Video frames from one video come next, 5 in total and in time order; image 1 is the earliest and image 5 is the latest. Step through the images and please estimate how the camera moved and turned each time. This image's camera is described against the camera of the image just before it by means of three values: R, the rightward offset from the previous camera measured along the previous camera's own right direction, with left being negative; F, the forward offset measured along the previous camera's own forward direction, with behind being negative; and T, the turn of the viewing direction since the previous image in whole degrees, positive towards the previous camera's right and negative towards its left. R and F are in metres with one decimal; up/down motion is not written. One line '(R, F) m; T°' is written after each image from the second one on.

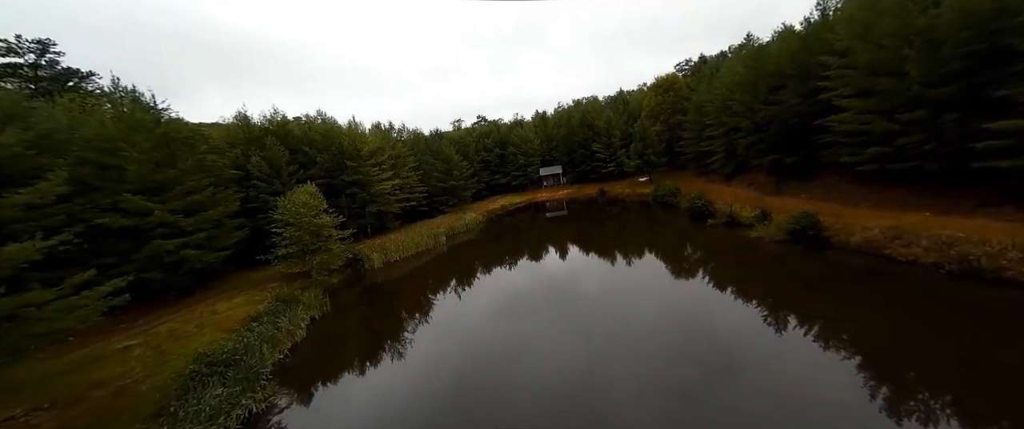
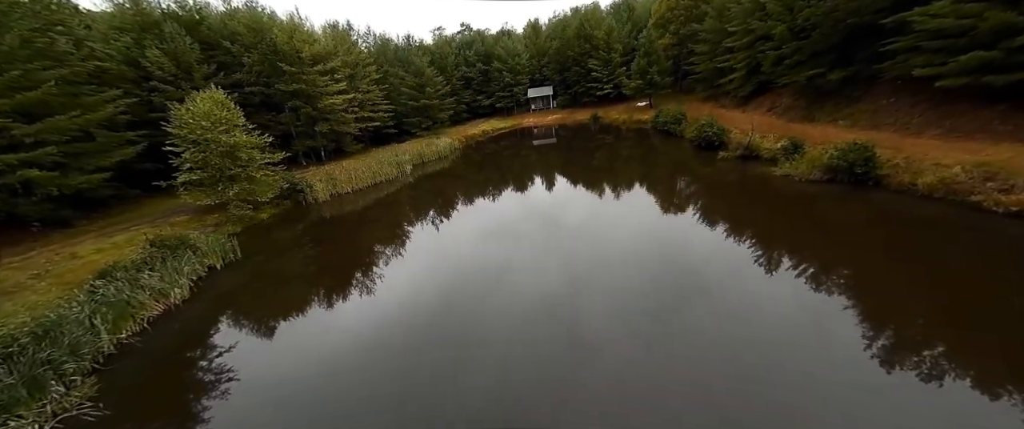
(+1.1, +3.9) m; +2°
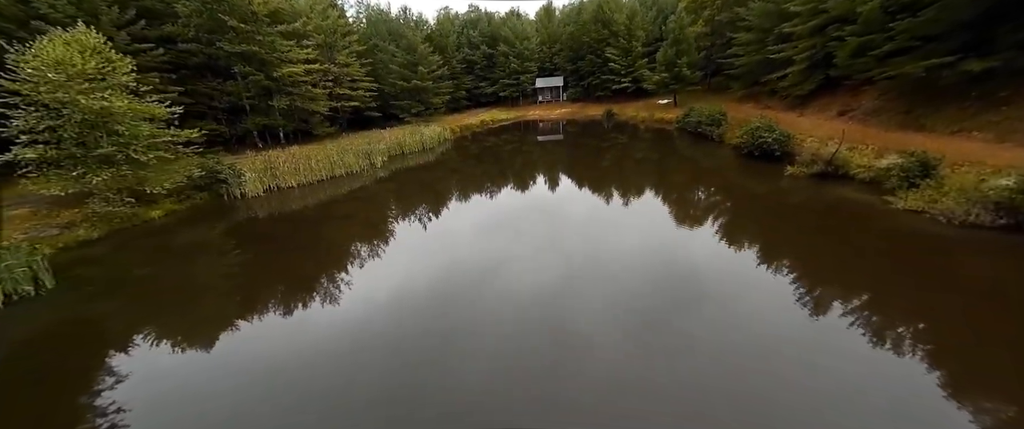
(+0.6, +5.0) m; 0°
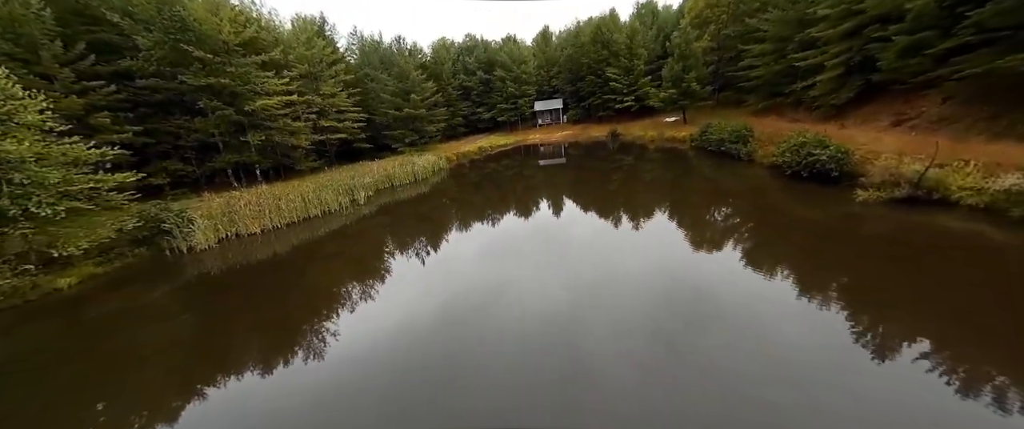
(+0.1, +2.7) m; -1°
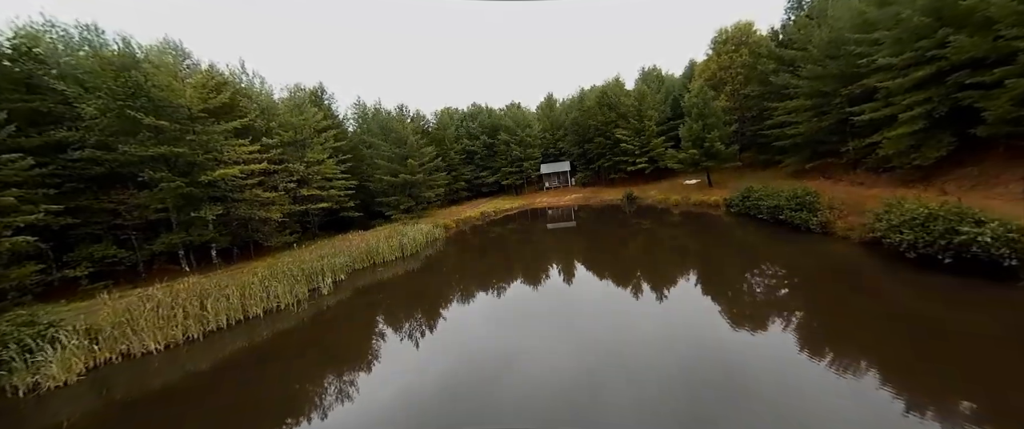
(+0.1, +4.0) m; -1°
